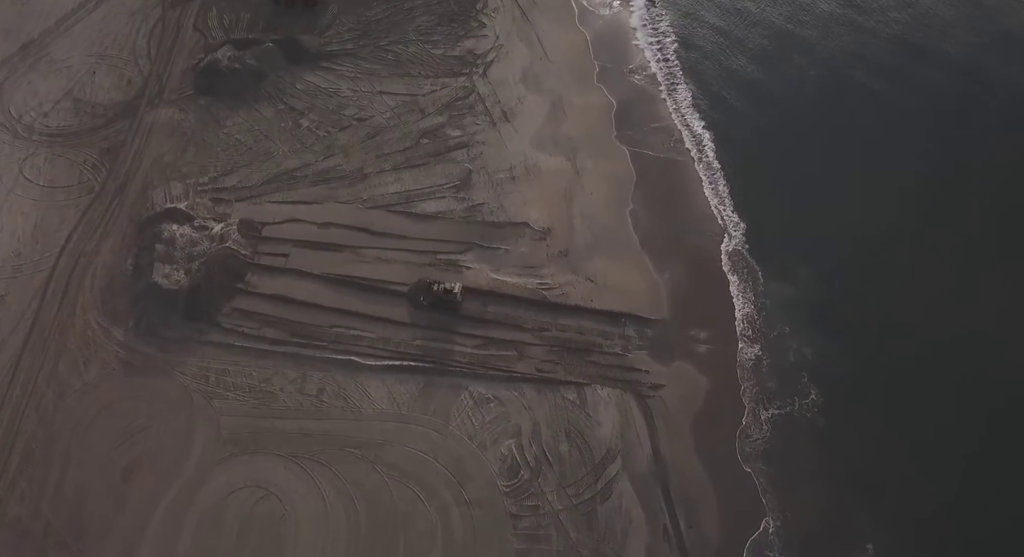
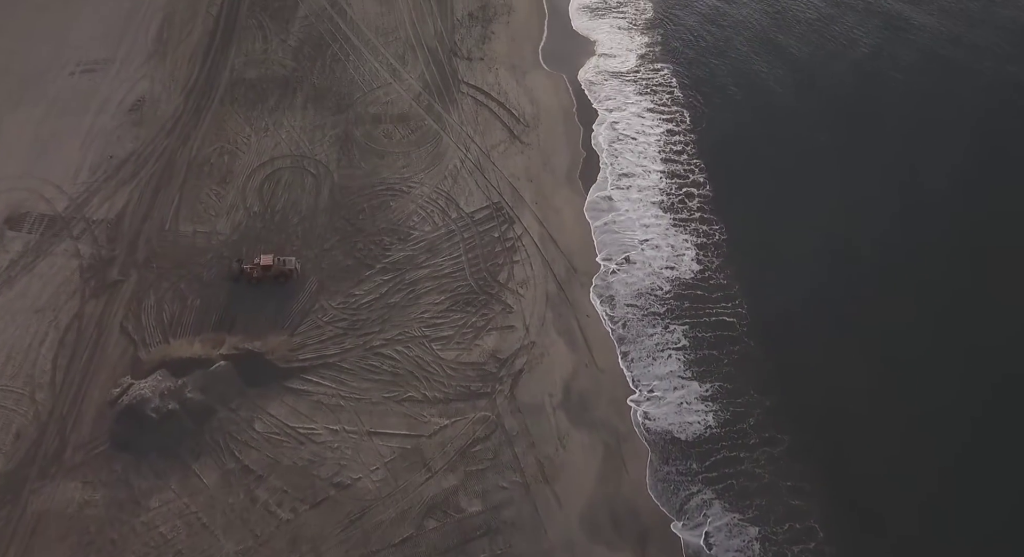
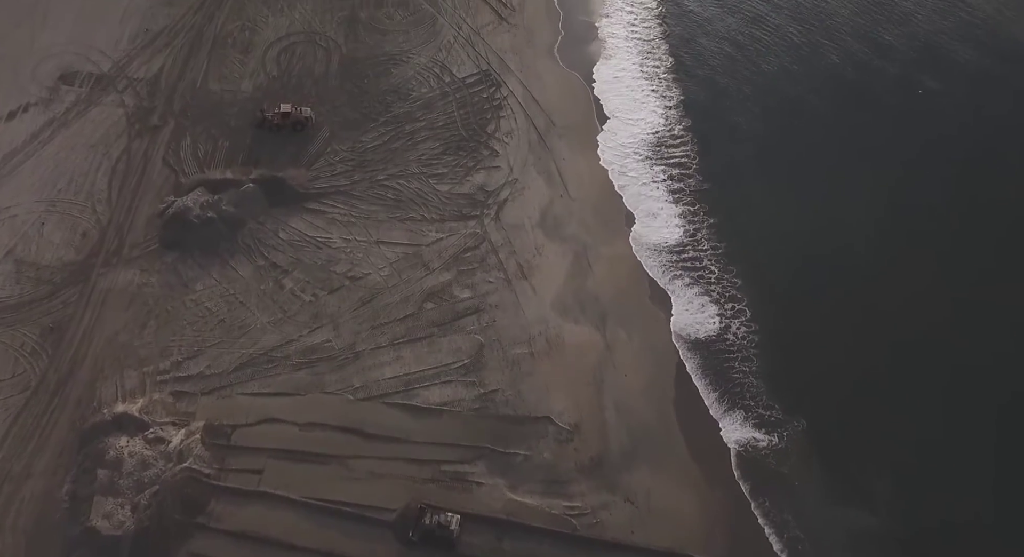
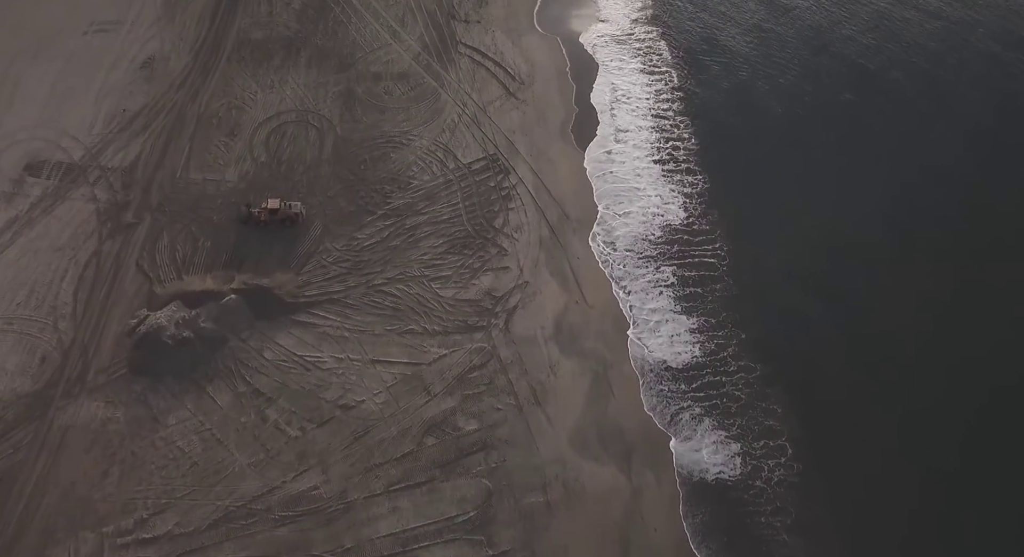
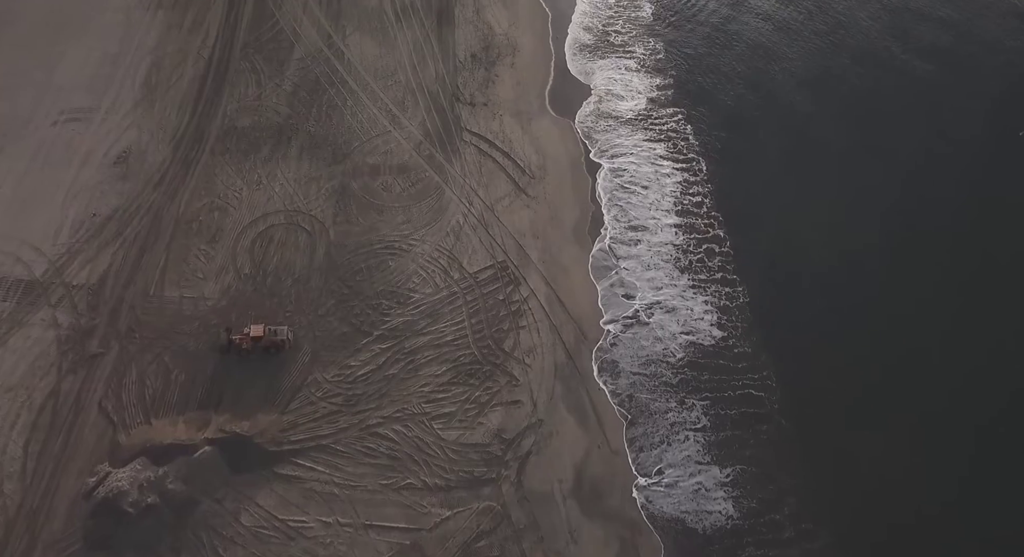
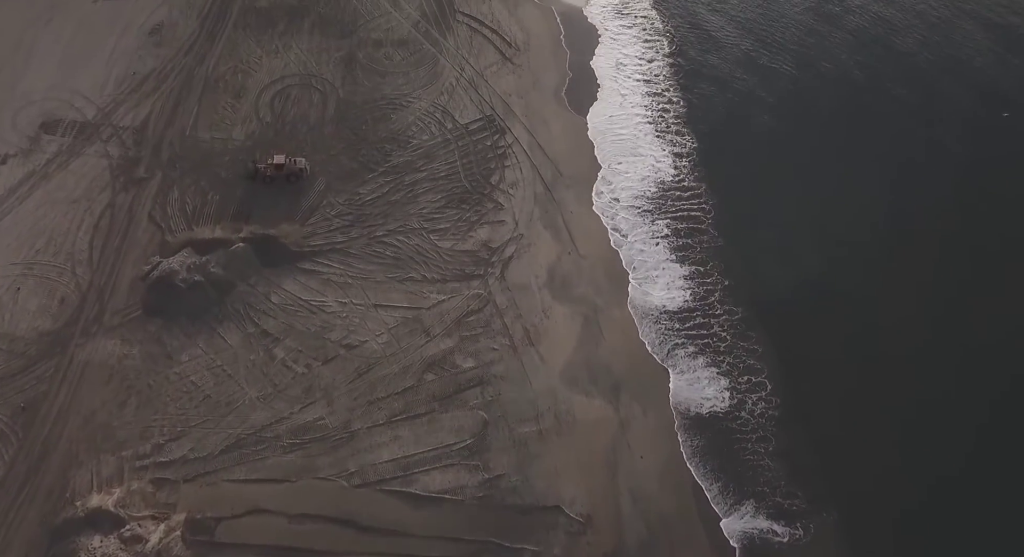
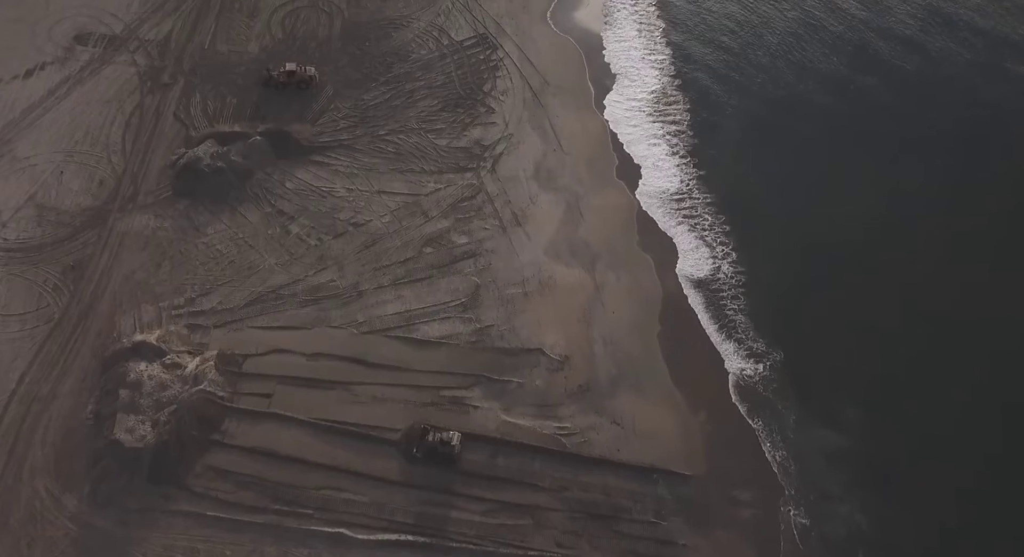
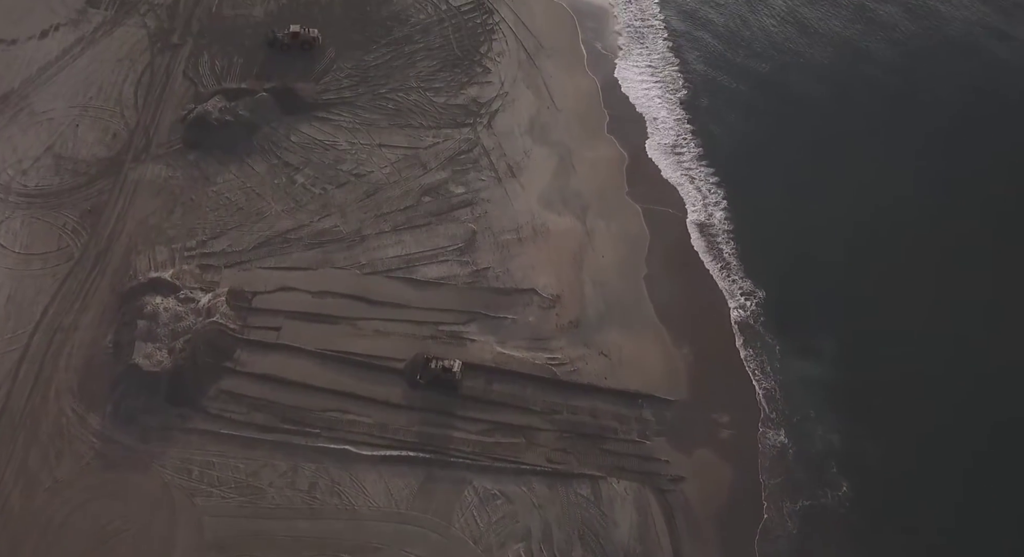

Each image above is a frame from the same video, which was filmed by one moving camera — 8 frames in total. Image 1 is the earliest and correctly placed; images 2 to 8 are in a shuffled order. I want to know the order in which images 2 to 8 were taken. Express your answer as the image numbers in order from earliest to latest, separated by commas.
8, 7, 3, 6, 4, 2, 5
